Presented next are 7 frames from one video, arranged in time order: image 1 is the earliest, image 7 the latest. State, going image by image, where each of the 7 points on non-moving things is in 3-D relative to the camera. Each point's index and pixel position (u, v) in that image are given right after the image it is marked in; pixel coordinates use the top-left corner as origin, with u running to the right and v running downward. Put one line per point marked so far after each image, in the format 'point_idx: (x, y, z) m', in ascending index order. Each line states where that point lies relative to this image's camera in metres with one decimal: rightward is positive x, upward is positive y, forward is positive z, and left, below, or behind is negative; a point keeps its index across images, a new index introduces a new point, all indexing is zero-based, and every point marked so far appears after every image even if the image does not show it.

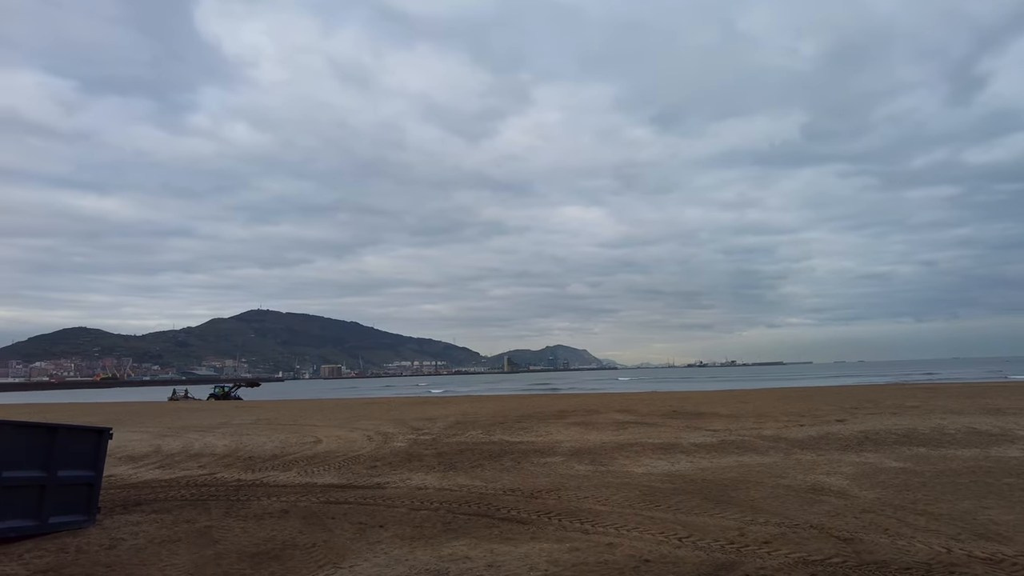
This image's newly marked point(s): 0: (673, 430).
0: (+4.1, -3.6, +16.7) m
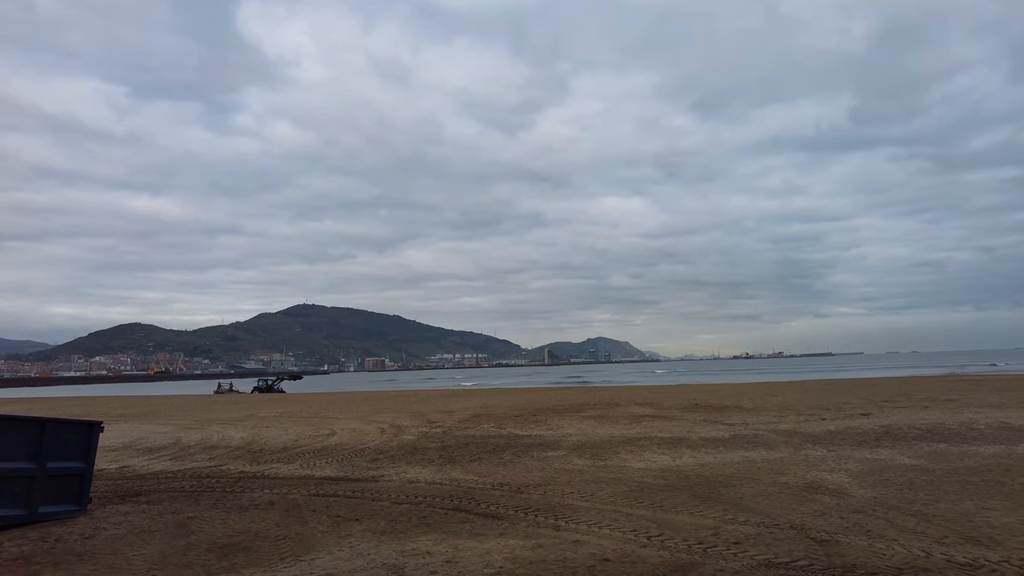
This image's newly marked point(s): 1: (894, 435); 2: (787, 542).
0: (+4.4, -3.4, +16.4) m
1: (+7.8, -3.0, +13.3) m
2: (+2.8, -2.6, +6.6) m
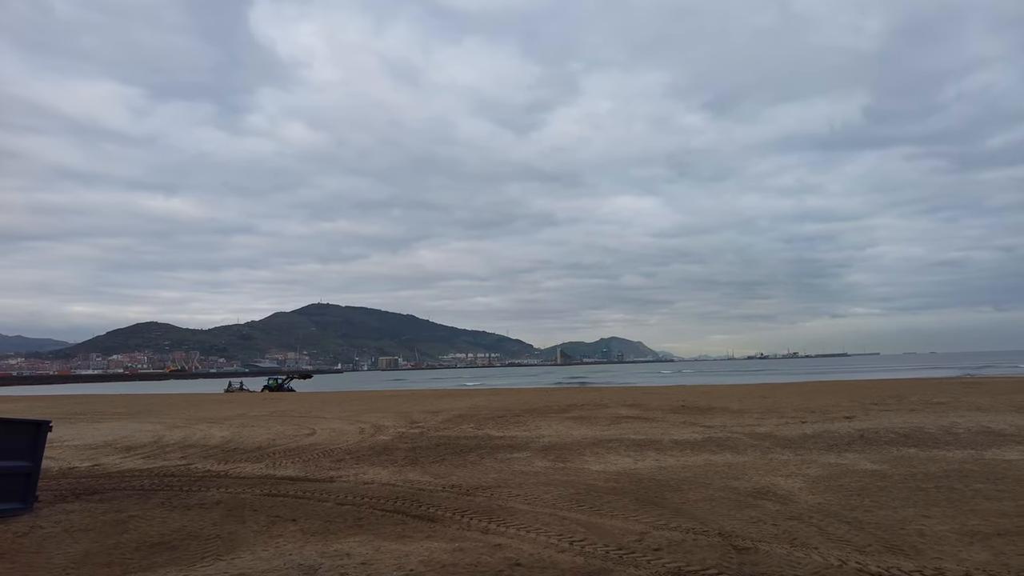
0: (+3.8, -3.4, +16.2) m
1: (+7.1, -3.1, +13.1) m
2: (+1.9, -2.6, +6.5) m
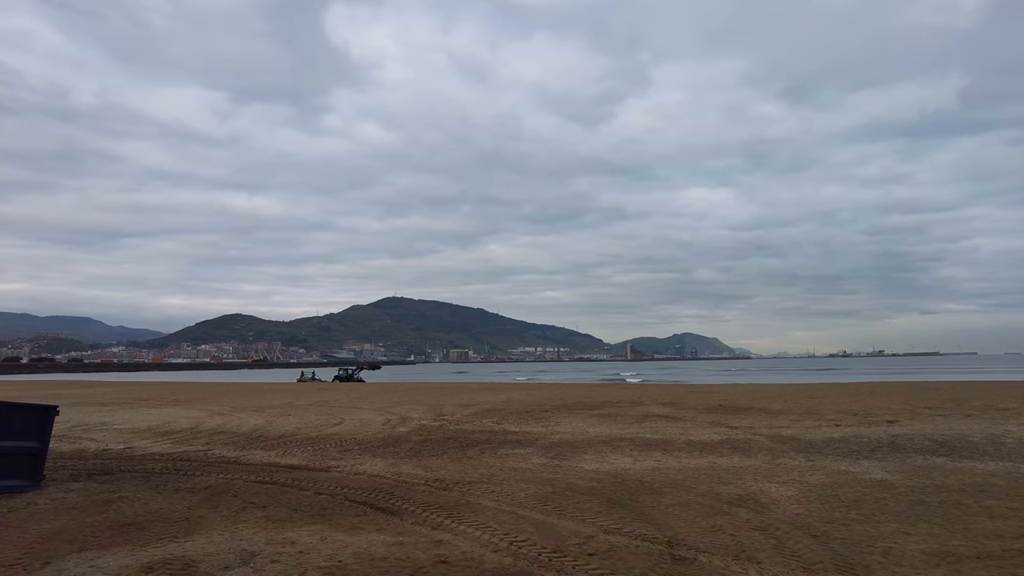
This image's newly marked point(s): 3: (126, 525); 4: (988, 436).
0: (+4.3, -3.3, +15.7) m
1: (+7.2, -3.0, +12.2) m
2: (+1.2, -2.6, +6.2) m
3: (-4.5, -2.7, +7.5) m
4: (+9.4, -2.9, +12.9) m
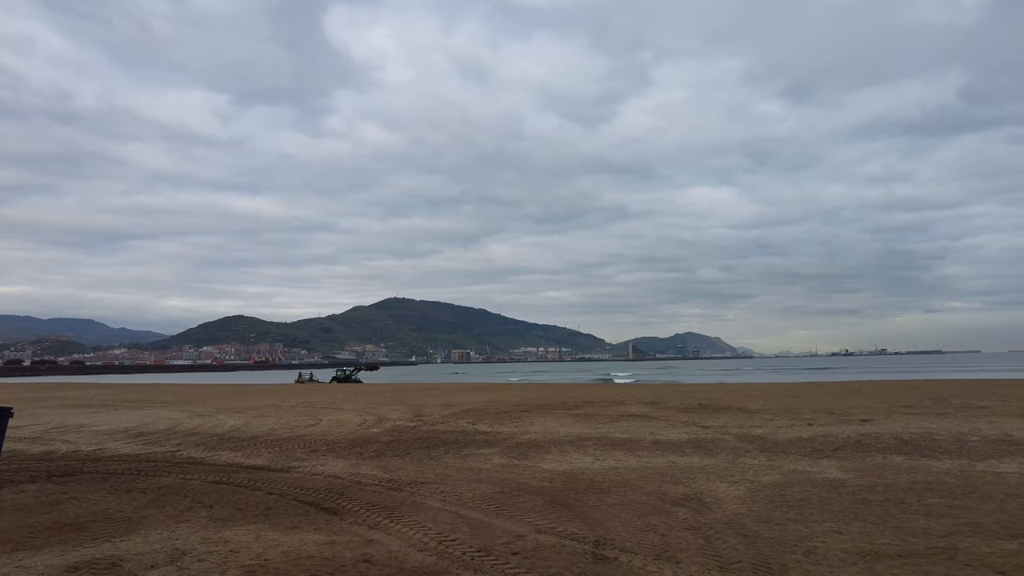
0: (+3.6, -3.3, +15.7) m
1: (+6.5, -2.9, +12.2) m
2: (+0.5, -2.6, +6.3) m
3: (-5.2, -2.8, +7.6) m
4: (+8.8, -2.9, +12.8) m
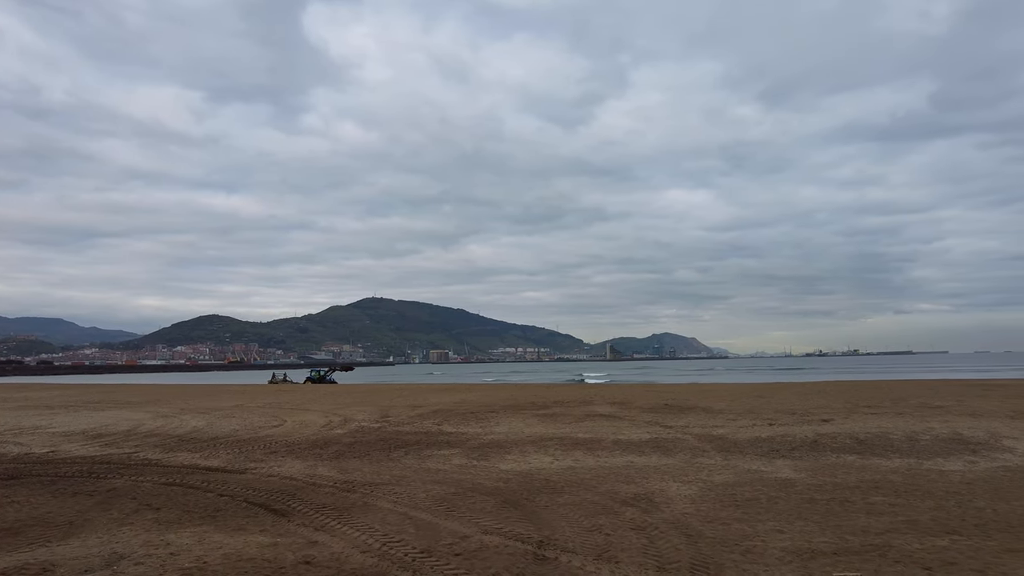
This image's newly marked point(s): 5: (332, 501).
0: (+2.8, -3.3, +15.8) m
1: (+5.8, -3.0, +12.3) m
2: (-0.1, -2.6, +6.3) m
3: (-5.8, -2.8, +7.4) m
4: (+8.0, -2.9, +13.1) m
5: (-2.4, -2.8, +8.7) m
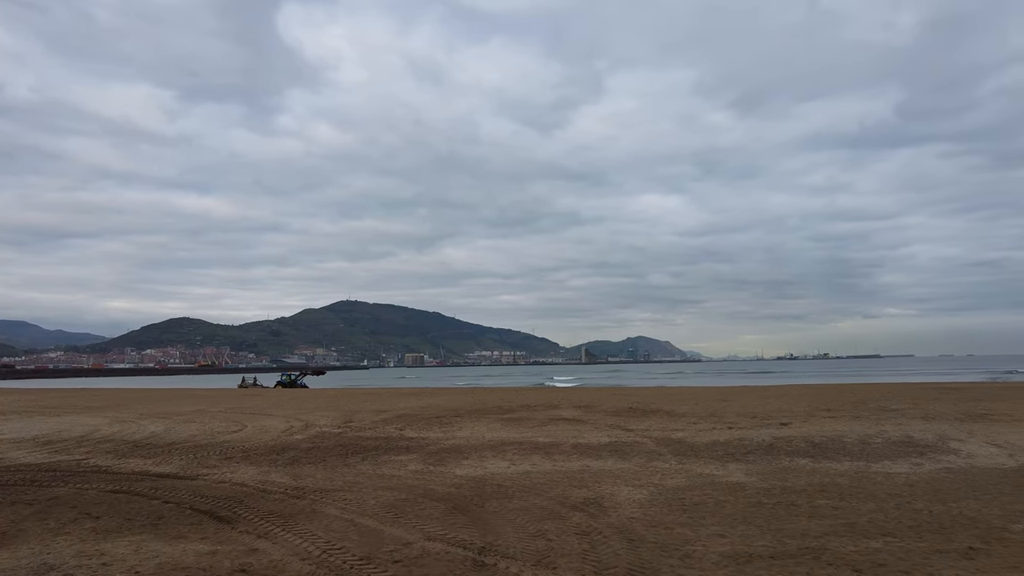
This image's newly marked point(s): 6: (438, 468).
0: (+1.9, -3.4, +15.8) m
1: (+5.0, -3.1, +12.5) m
2: (-0.6, -2.6, +6.2) m
3: (-6.4, -2.8, +7.2) m
4: (+7.2, -3.0, +13.3) m
5: (-3.1, -2.9, +8.6) m
6: (-1.3, -3.1, +11.3) m
